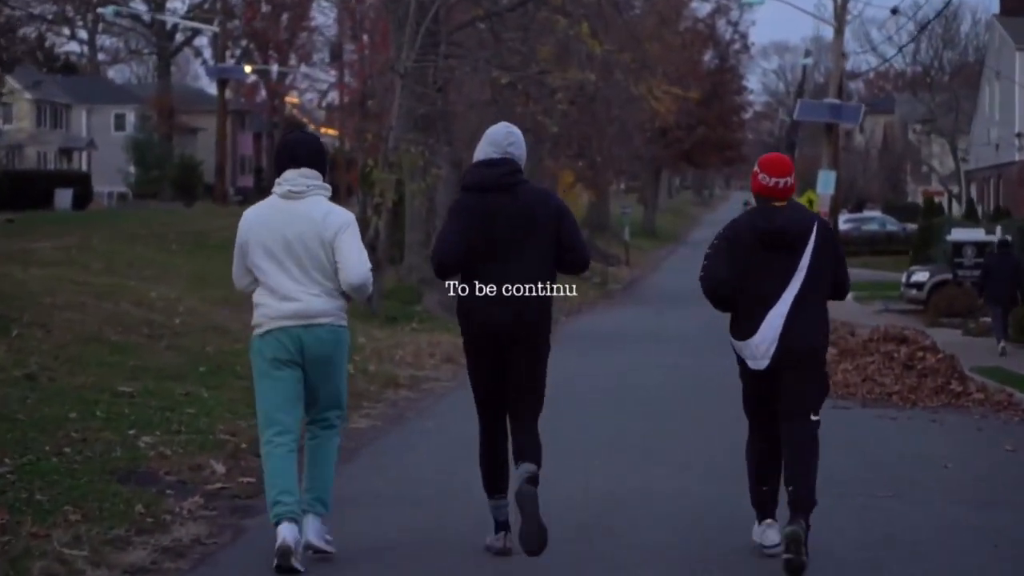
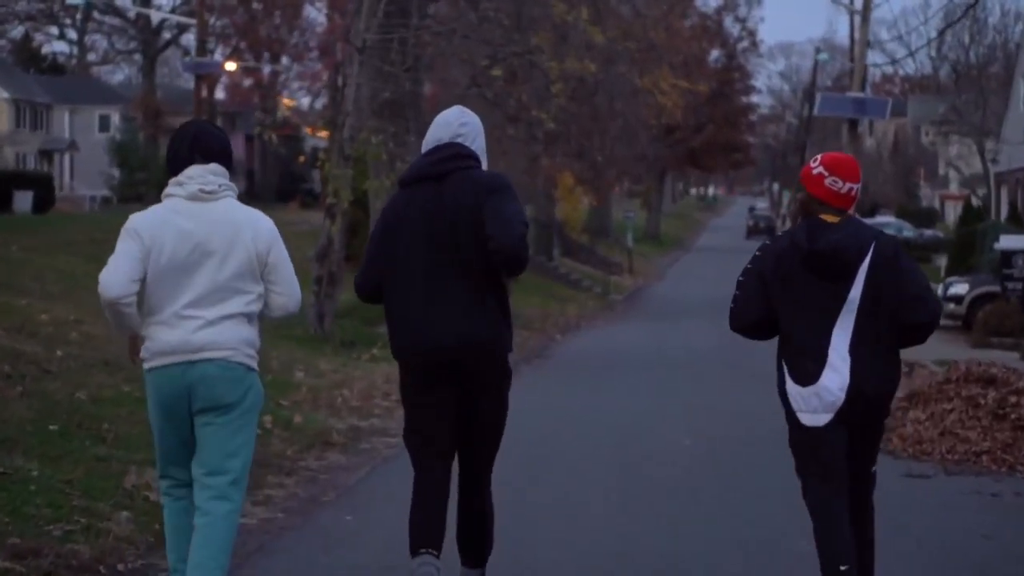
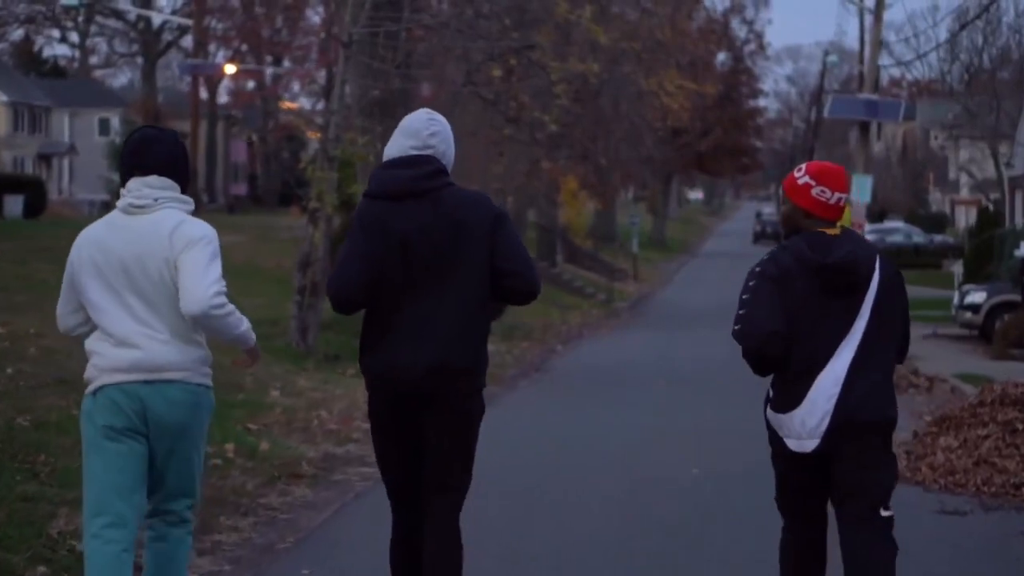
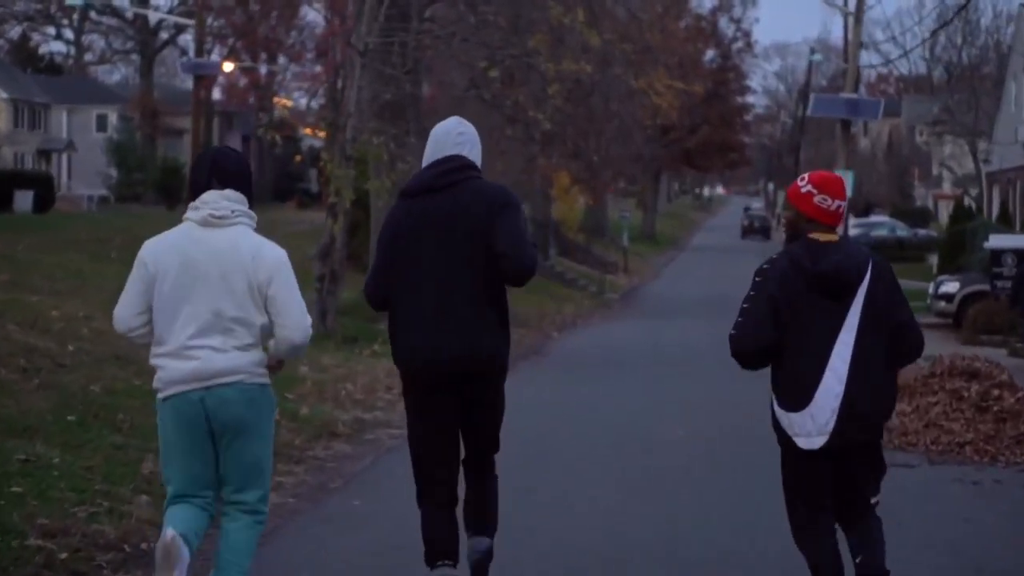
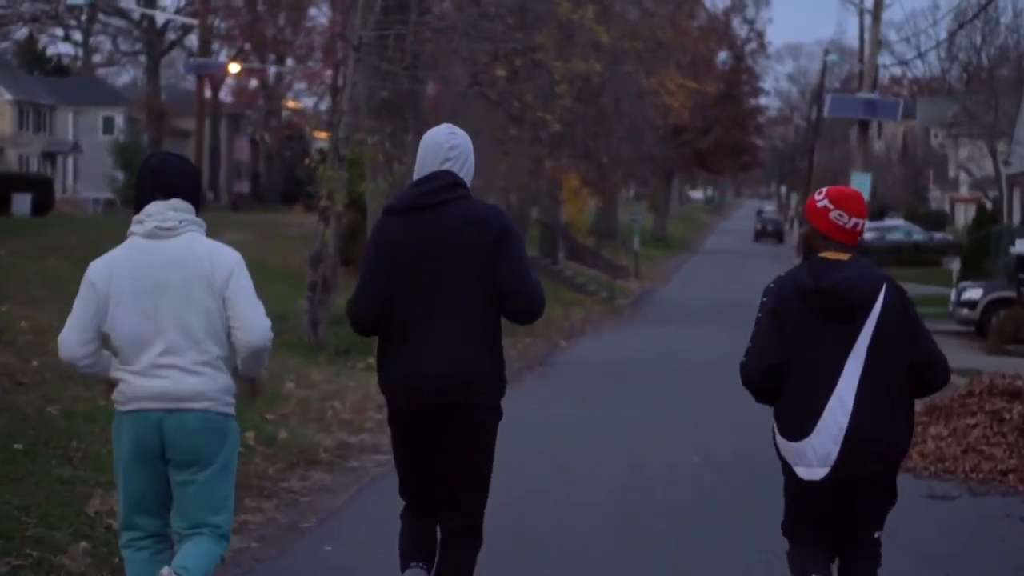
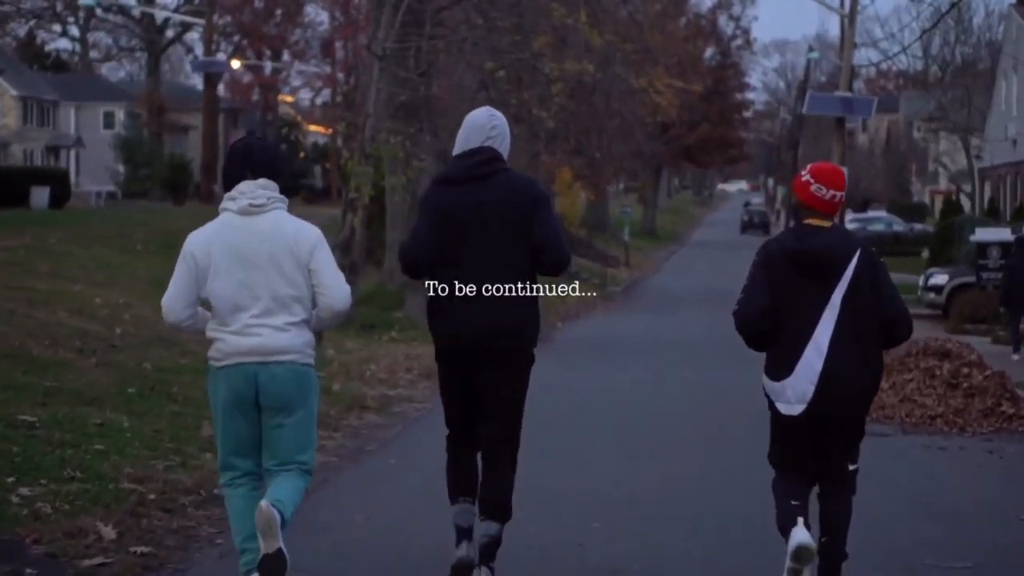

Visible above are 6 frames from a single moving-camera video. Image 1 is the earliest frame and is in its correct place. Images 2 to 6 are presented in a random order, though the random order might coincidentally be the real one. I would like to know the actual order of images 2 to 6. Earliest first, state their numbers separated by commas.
6, 4, 2, 5, 3
